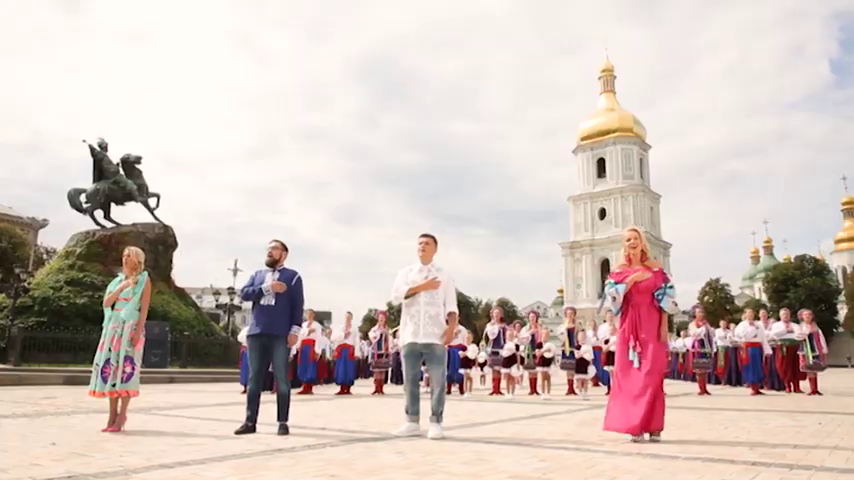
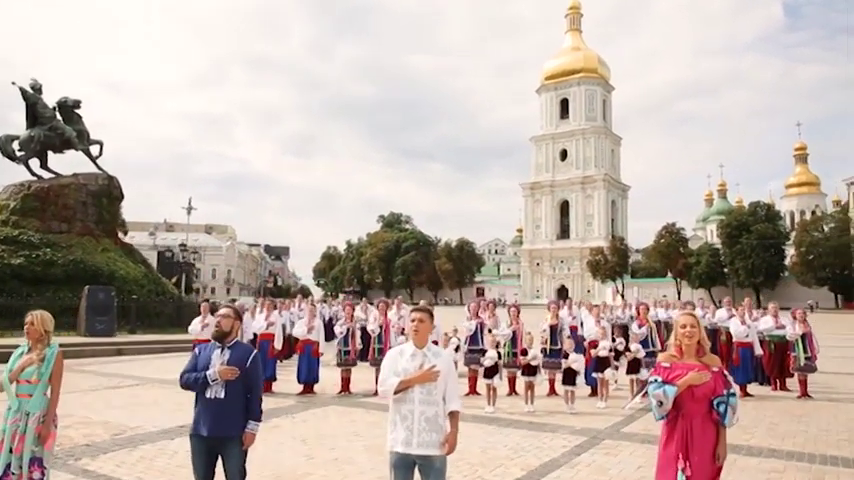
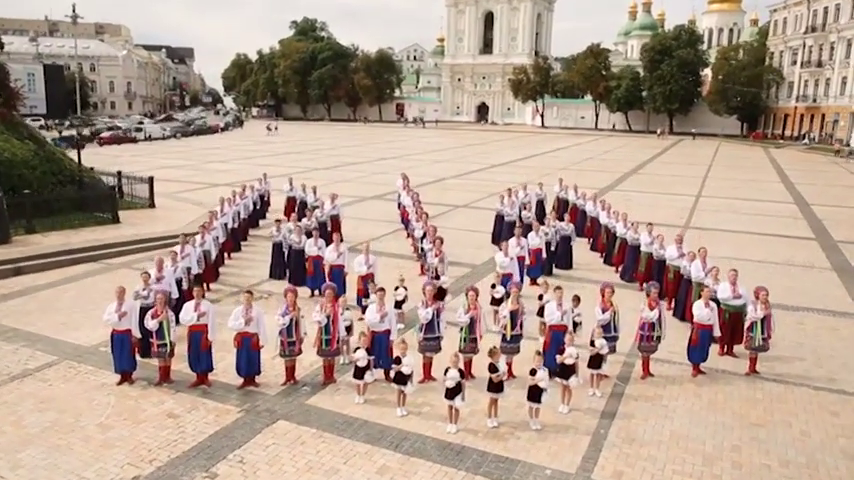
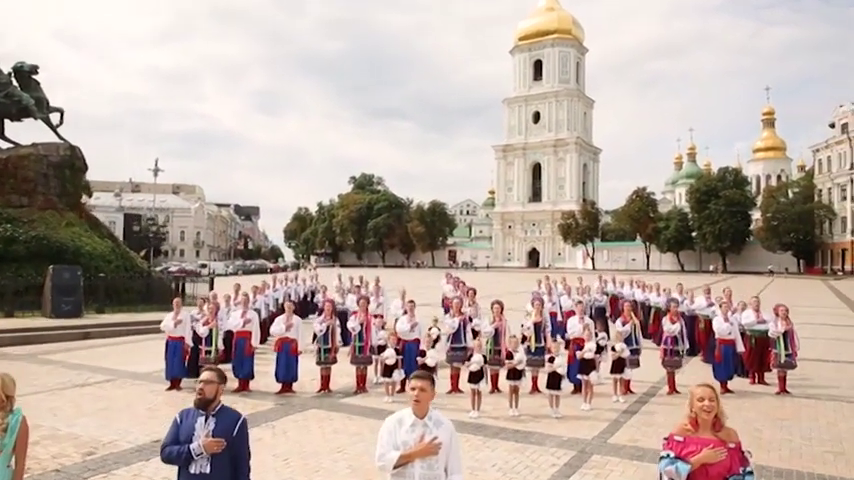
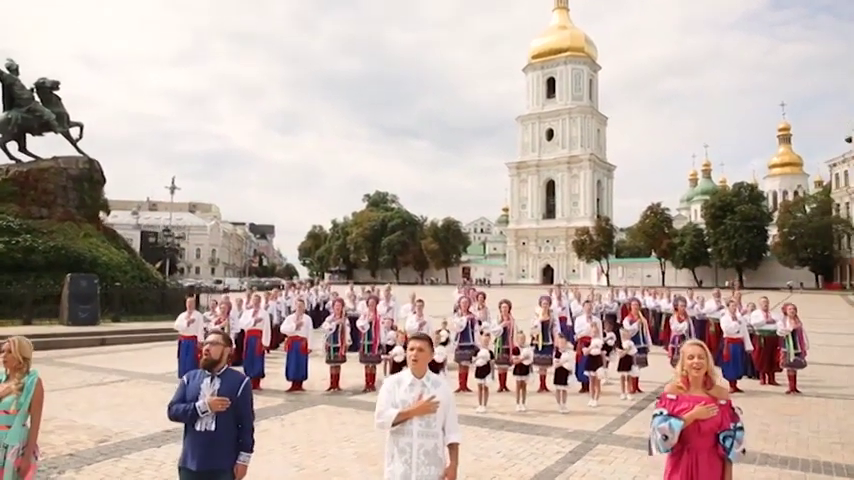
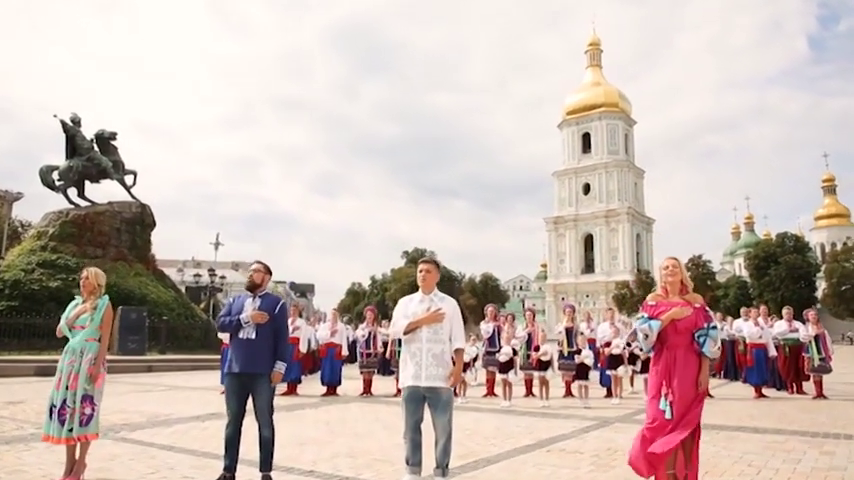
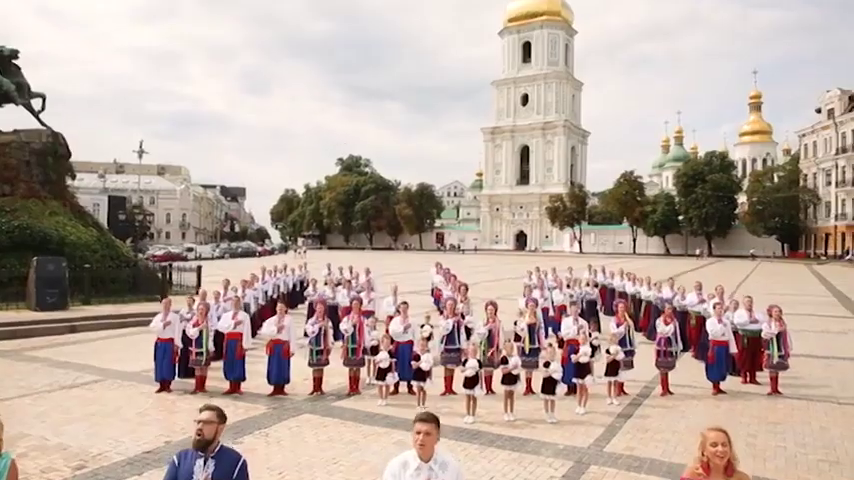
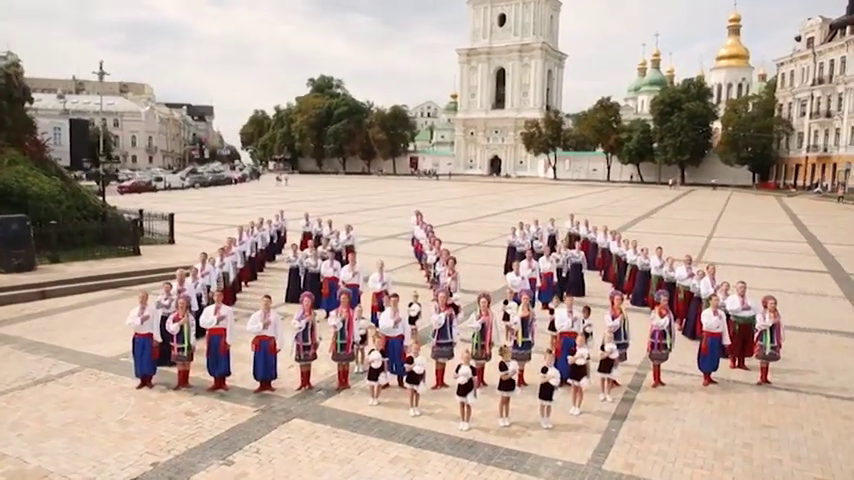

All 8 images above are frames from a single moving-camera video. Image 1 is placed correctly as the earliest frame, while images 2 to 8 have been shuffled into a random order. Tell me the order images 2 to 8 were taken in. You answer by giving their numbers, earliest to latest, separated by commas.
6, 2, 5, 4, 7, 8, 3
